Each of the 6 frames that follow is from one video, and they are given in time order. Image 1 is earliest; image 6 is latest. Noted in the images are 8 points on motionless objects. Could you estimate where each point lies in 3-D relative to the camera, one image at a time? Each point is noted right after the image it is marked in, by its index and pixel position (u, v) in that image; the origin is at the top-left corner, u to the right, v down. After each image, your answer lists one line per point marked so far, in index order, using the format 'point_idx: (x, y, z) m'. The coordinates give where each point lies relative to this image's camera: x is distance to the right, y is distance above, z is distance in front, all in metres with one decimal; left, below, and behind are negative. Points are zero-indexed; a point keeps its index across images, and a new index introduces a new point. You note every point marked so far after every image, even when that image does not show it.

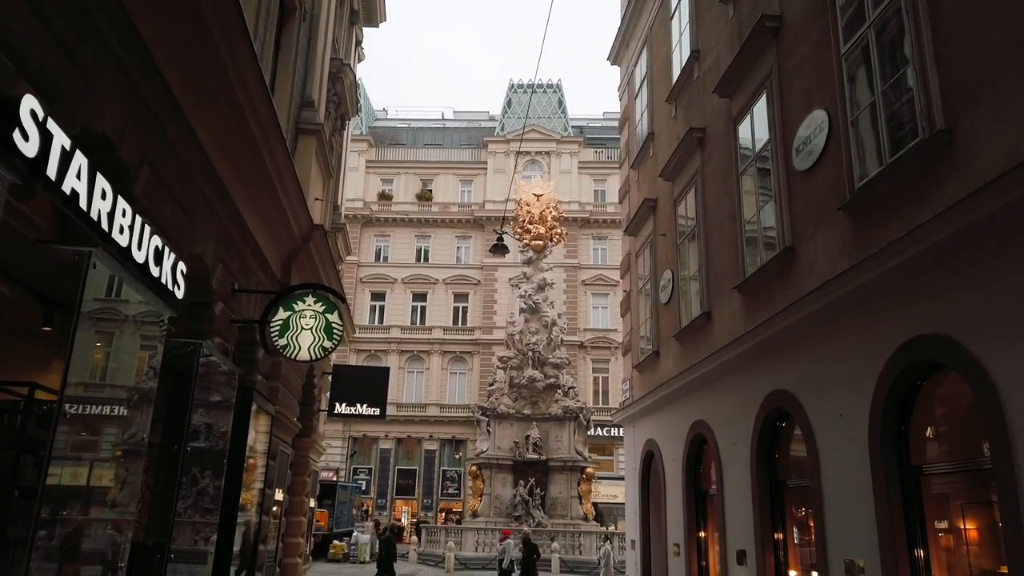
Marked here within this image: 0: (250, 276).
0: (-3.4, +0.2, +10.1) m
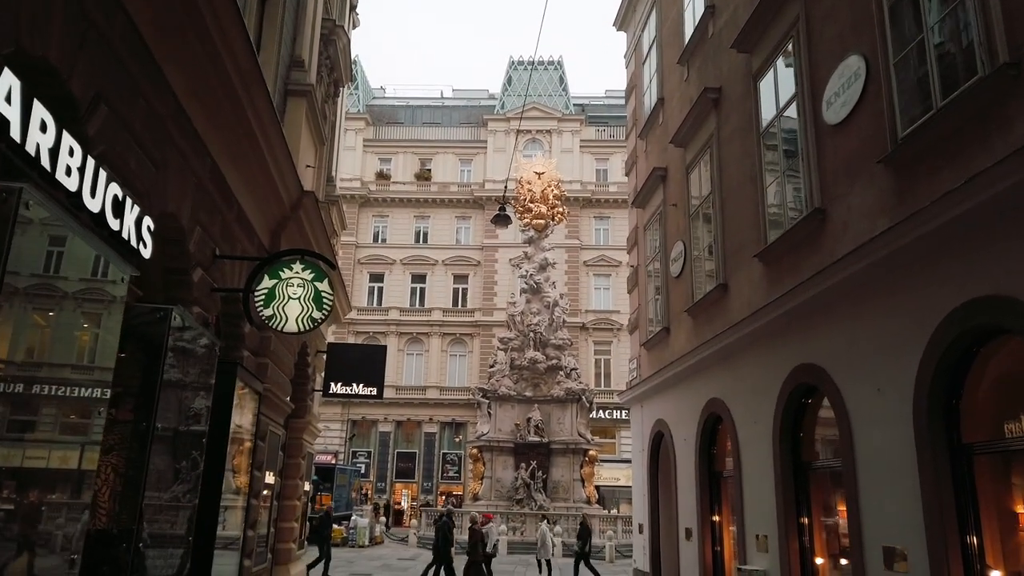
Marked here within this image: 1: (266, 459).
0: (-3.4, +0.6, +9.3) m
1: (-3.8, -2.6, +11.7) m
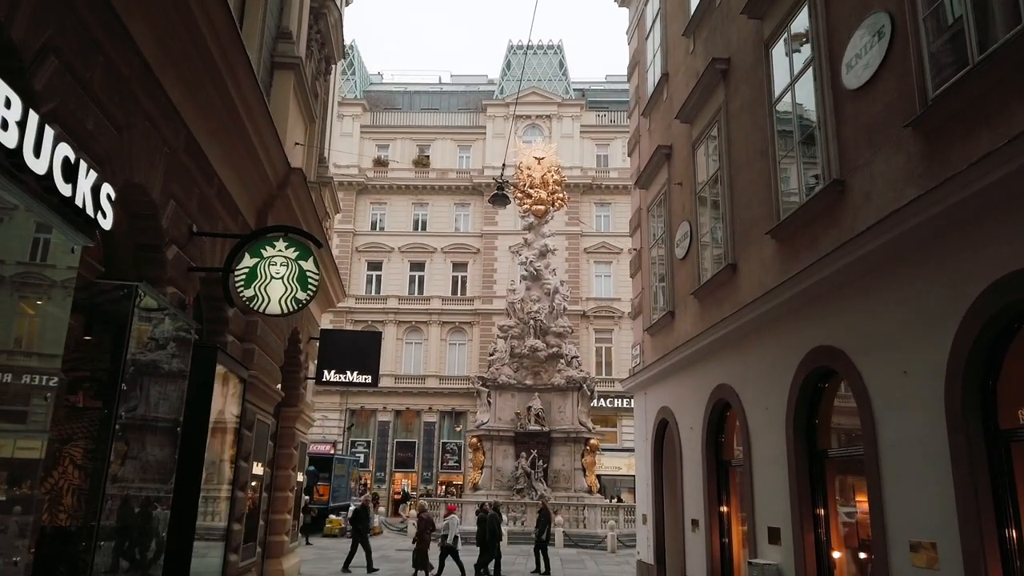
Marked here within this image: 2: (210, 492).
0: (-3.4, +0.8, +8.8) m
1: (-3.8, -2.4, +11.2) m
2: (-3.5, -2.3, +8.8) m
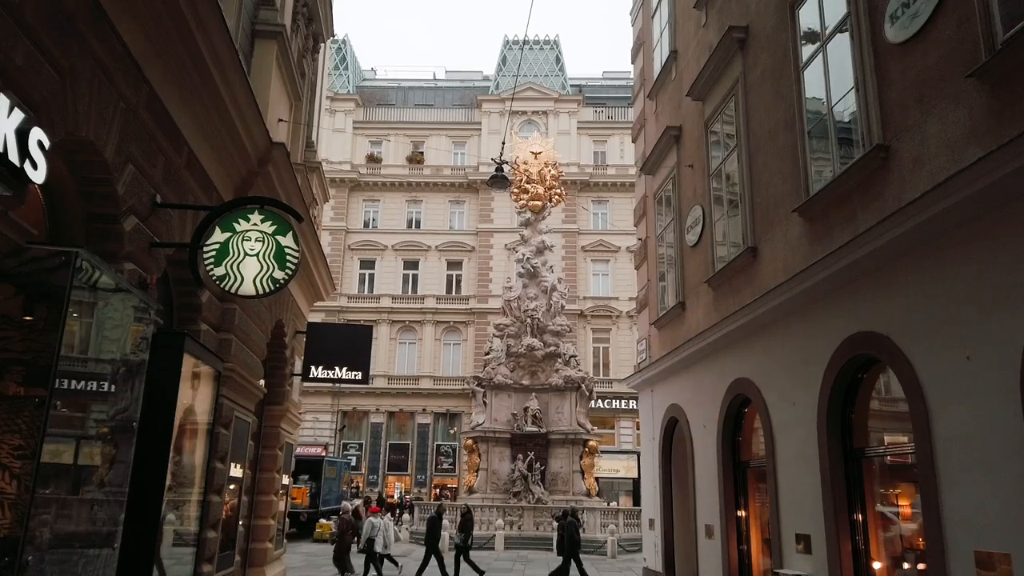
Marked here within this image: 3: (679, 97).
0: (-3.4, +1.0, +7.9) m
1: (-3.8, -2.2, +10.2) m
2: (-3.5, -2.1, +7.9) m
3: (+3.0, +3.4, +13.6) m
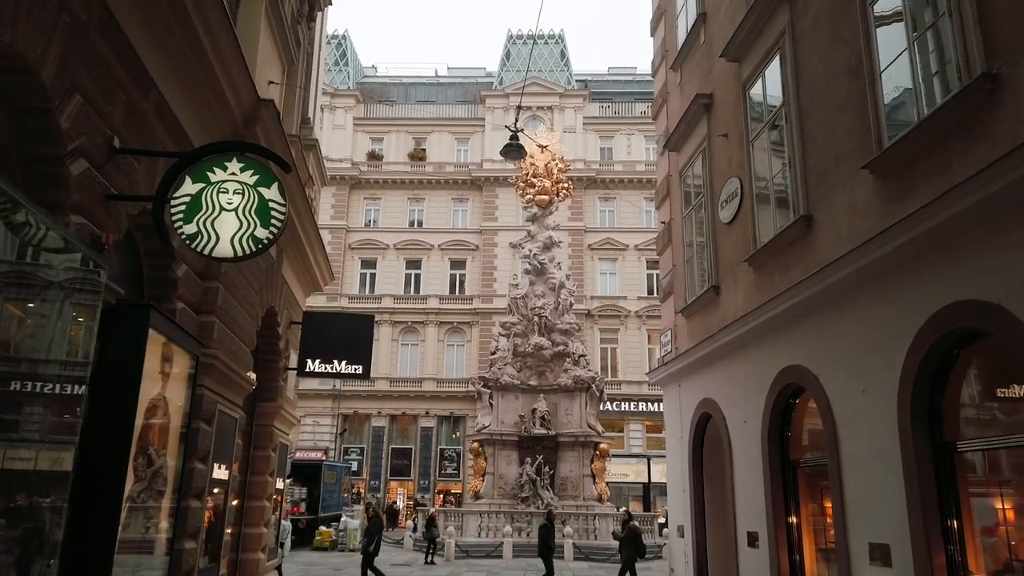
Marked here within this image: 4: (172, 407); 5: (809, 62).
0: (-3.2, +1.3, +6.7) m
1: (-3.5, -1.9, +9.0) m
2: (-3.2, -1.9, +6.7) m
3: (+3.2, +3.7, +12.4) m
4: (-3.2, -1.2, +7.2) m
5: (+3.5, +2.6, +9.0) m
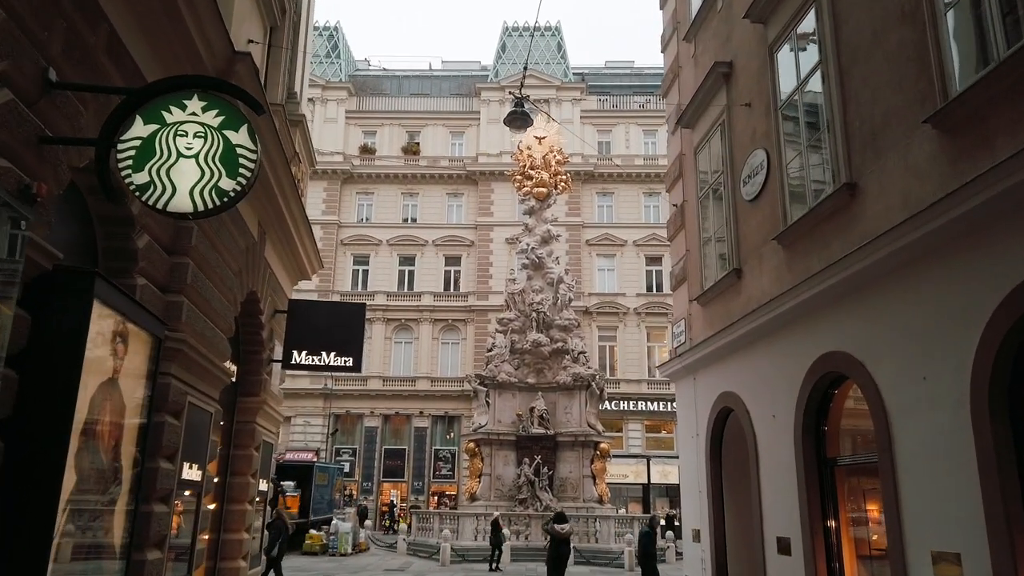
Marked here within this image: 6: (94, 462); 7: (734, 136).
0: (-3.1, +1.5, +5.7) m
1: (-3.4, -1.7, +8.0) m
2: (-3.1, -1.6, +5.7) m
3: (+3.2, +3.9, +11.5) m
4: (-3.1, -0.9, +6.2) m
5: (+3.6, +2.9, +8.1) m
6: (-3.1, -1.3, +5.7) m
7: (+3.2, +2.2, +11.2) m
